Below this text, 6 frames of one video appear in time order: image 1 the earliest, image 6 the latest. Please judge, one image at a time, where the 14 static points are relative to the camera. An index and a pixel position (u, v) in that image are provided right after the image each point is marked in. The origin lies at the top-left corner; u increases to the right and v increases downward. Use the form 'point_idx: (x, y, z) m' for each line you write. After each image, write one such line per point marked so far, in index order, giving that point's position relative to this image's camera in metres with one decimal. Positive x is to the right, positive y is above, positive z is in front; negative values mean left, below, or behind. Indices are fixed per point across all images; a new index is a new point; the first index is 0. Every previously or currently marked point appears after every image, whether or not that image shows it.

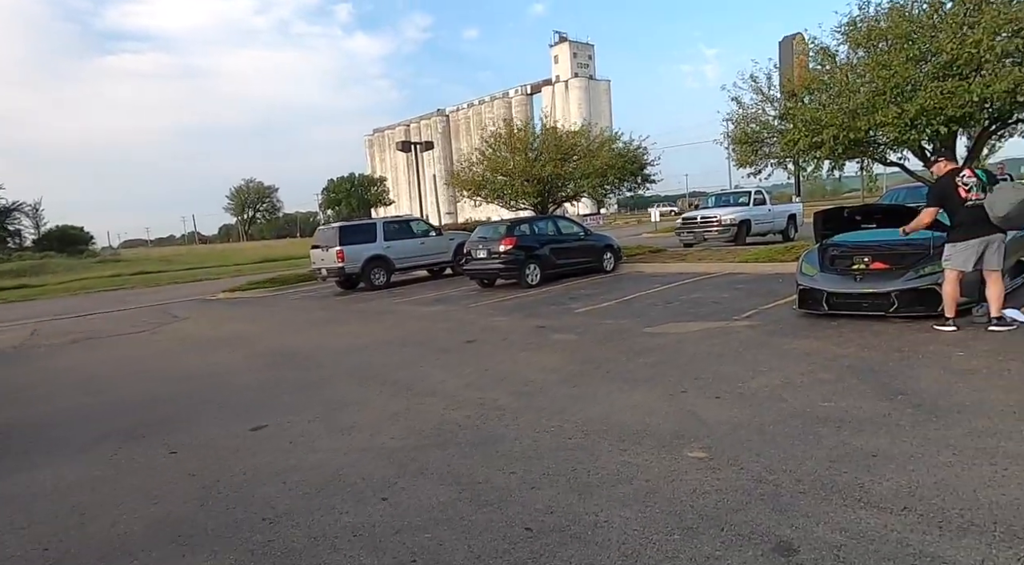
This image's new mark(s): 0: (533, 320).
0: (+0.3, -0.5, +9.8) m
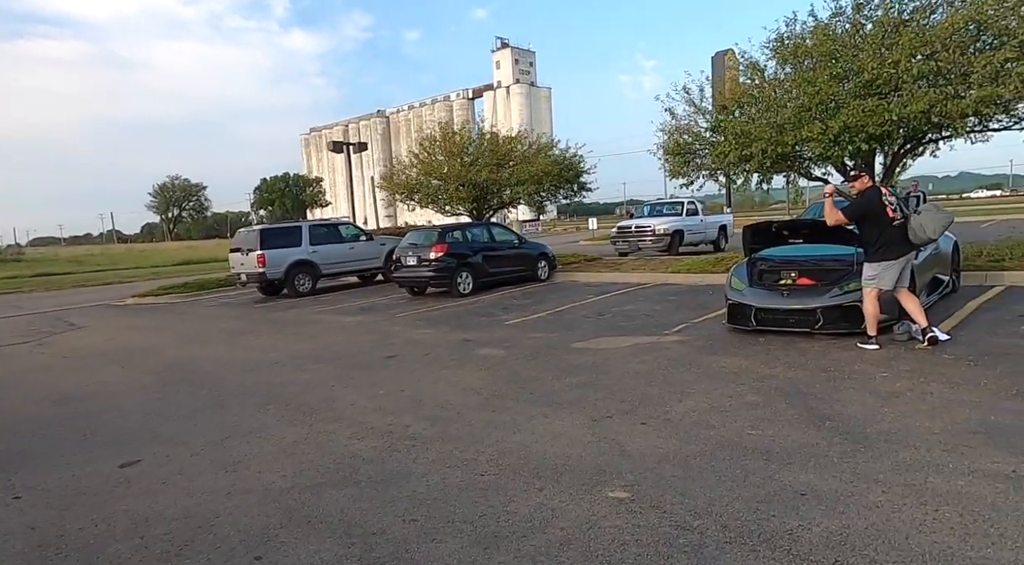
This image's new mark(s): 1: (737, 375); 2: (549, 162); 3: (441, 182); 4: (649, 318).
0: (-0.7, -0.7, +9.4) m
1: (+2.0, -0.8, +5.8) m
2: (+1.0, +3.4, +18.9) m
3: (-2.0, +2.8, +18.7) m
4: (+1.9, -0.5, +9.5) m
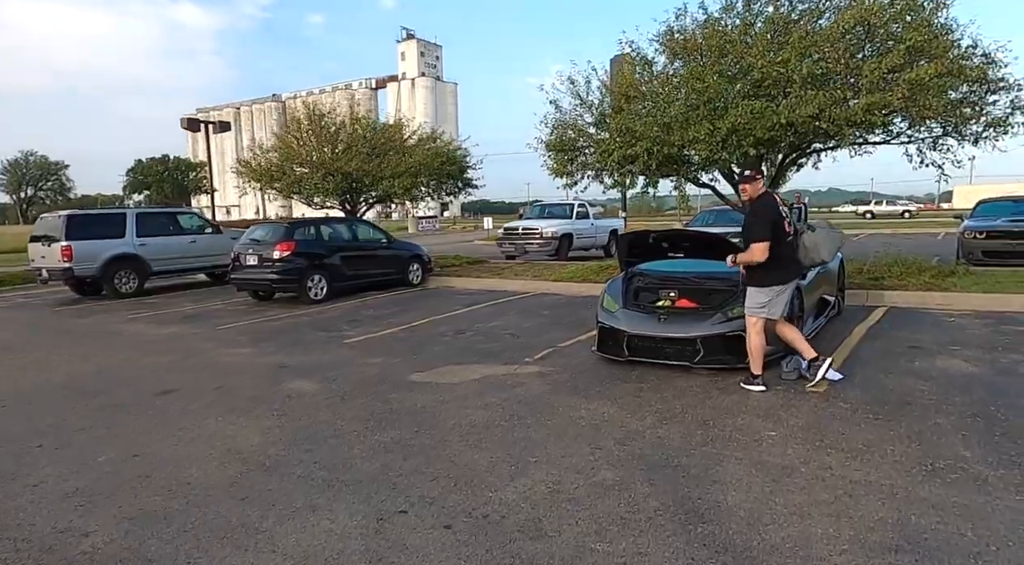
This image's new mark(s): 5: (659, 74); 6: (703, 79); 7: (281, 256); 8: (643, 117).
0: (-2.6, -0.8, +7.6) m
1: (+0.6, -1.0, +4.5) m
2: (-2.2, +3.3, +17.3) m
3: (-5.1, +2.8, +16.6) m
4: (0.0, -0.7, +8.2) m
5: (+2.5, +3.6, +11.6) m
6: (+3.0, +3.2, +10.4) m
7: (-4.0, +0.5, +11.6) m
8: (+2.2, +2.7, +11.1) m
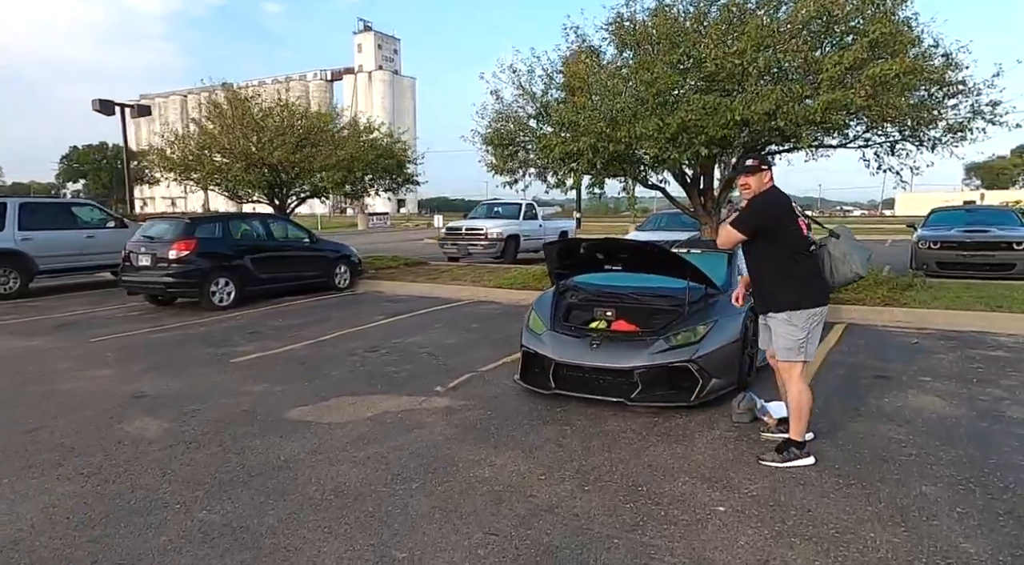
0: (-3.4, -0.9, +6.4) m
1: (-0.1, -1.2, +3.5) m
2: (-3.6, +3.3, +16.1) m
3: (-6.5, +2.8, +15.2) m
4: (-0.9, -0.8, +7.1) m
5: (+1.5, +3.5, +10.7) m
6: (+2.0, +3.0, +9.5) m
7: (-5.1, +0.4, +10.3) m
8: (+1.2, +2.6, +10.1) m
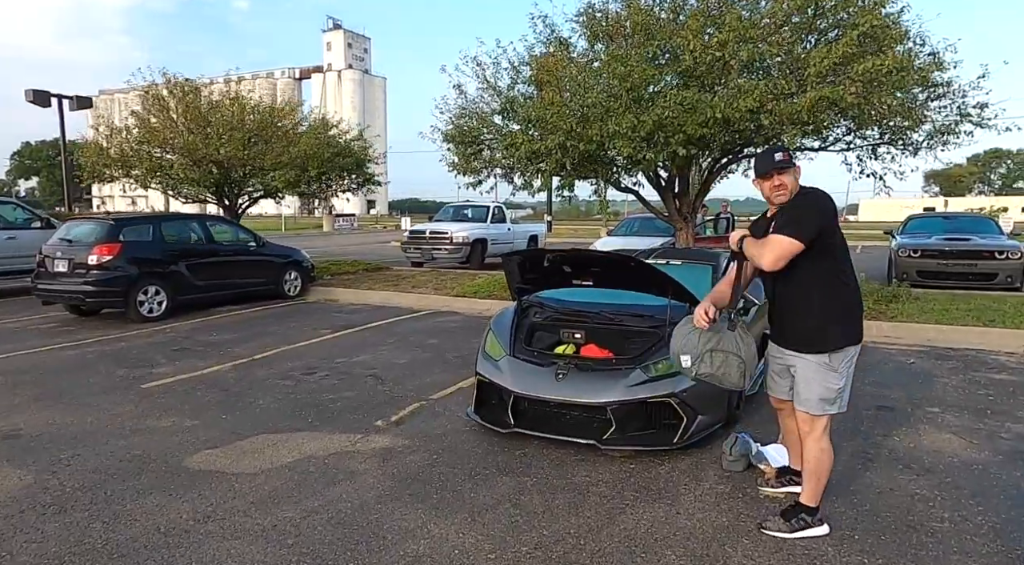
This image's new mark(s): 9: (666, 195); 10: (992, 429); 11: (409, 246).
0: (-3.8, -1.0, +5.4) m
1: (-0.3, -1.3, +2.7) m
2: (-4.4, +3.1, +15.1) m
3: (-7.2, +2.6, +14.1) m
4: (-1.3, -0.9, +6.2) m
5: (+1.0, +3.3, +9.9) m
6: (+1.5, +2.9, +8.8) m
7: (-5.6, +0.3, +9.2) m
8: (+0.6, +2.4, +9.4) m
9: (+2.6, +1.5, +11.5) m
10: (+3.3, -1.0, +4.7) m
11: (-2.8, +1.0, +18.1) m
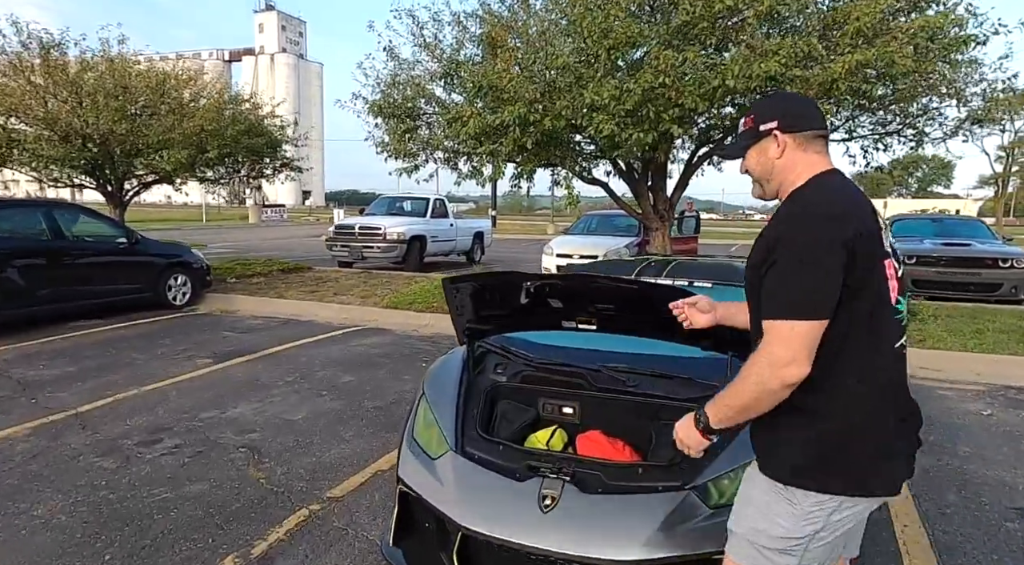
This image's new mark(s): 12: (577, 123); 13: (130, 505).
0: (-4.1, -1.2, +3.0) m
1: (-0.4, -1.5, +0.6) m
2: (-5.4, +3.1, +12.6) m
3: (-8.2, +2.6, +11.3) m
4: (-1.6, -1.1, +4.1) m
5: (+0.3, +3.2, +7.9) m
6: (+1.0, +2.7, +6.8) m
7: (-6.2, +0.2, +6.6) m
8: (0.0, +2.3, +7.3) m
9: (+1.8, +1.4, +9.6) m
10: (+3.1, -1.2, +2.9) m
11: (-4.2, +1.0, +15.8) m
12: (+0.7, +1.7, +7.2) m
13: (-2.0, -1.2, +3.5) m
